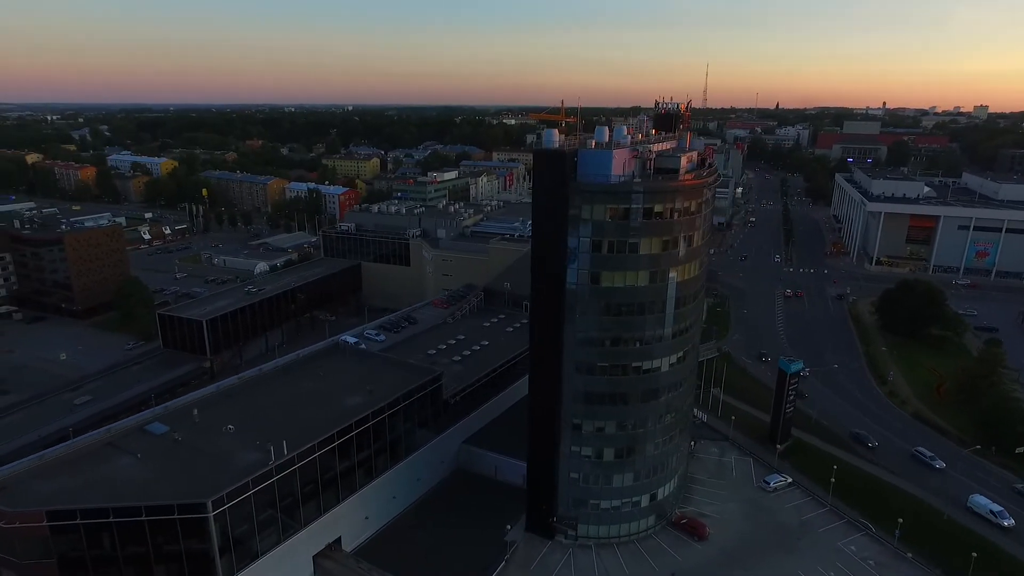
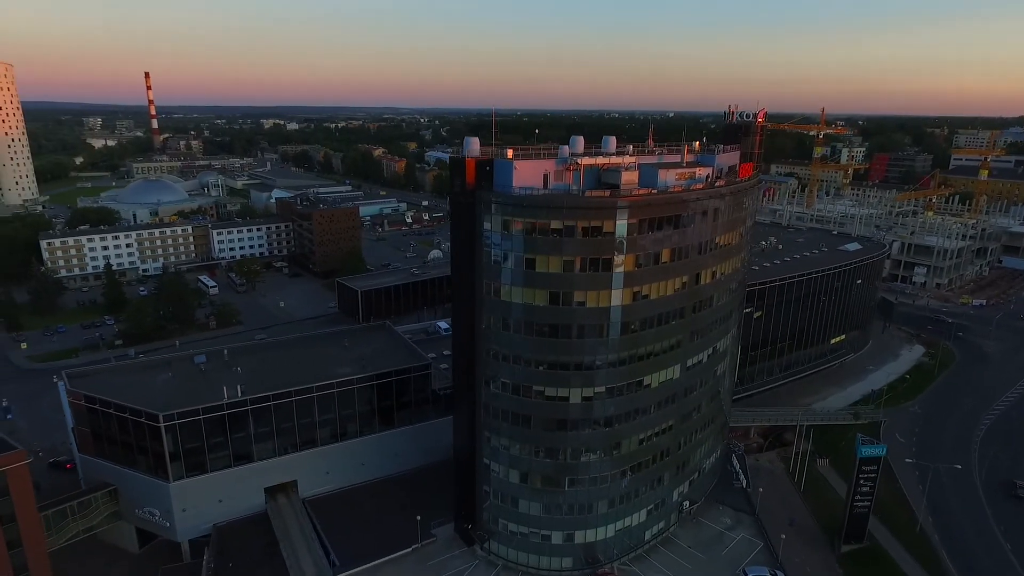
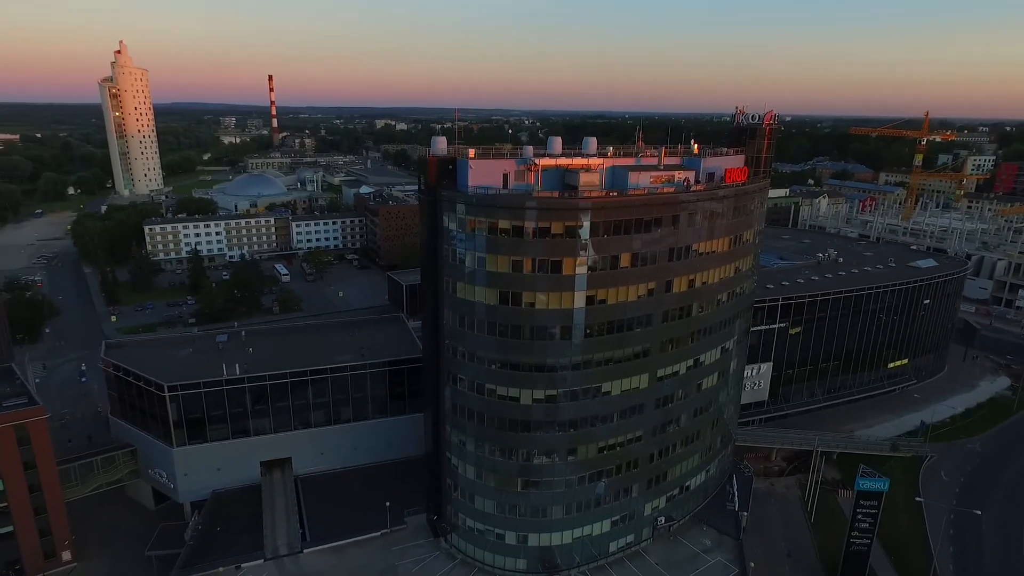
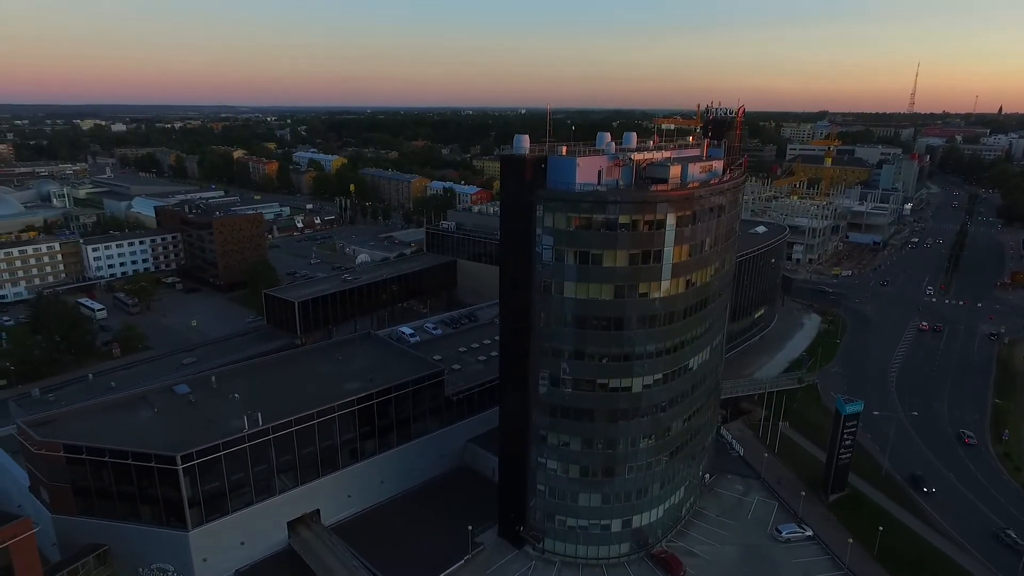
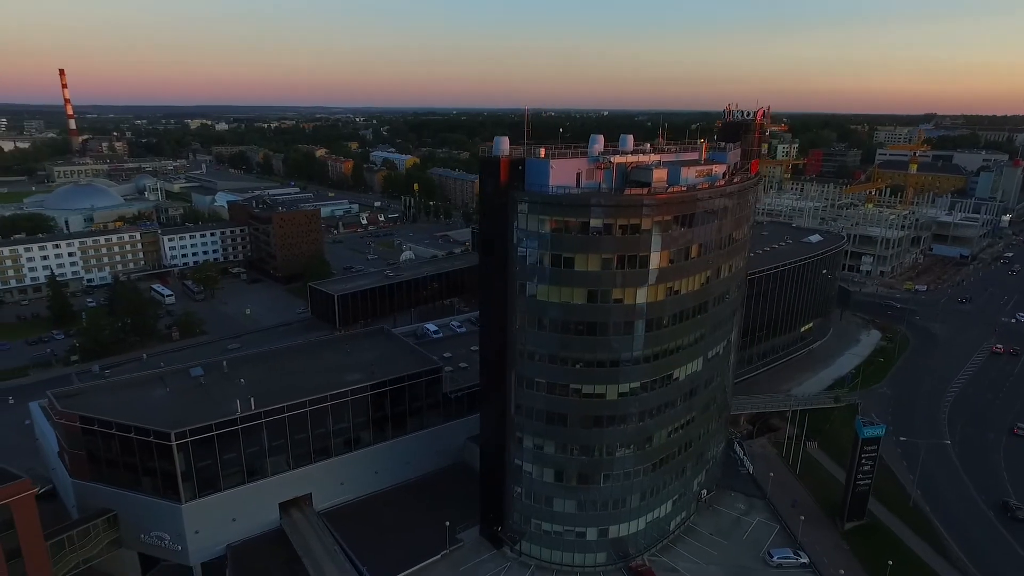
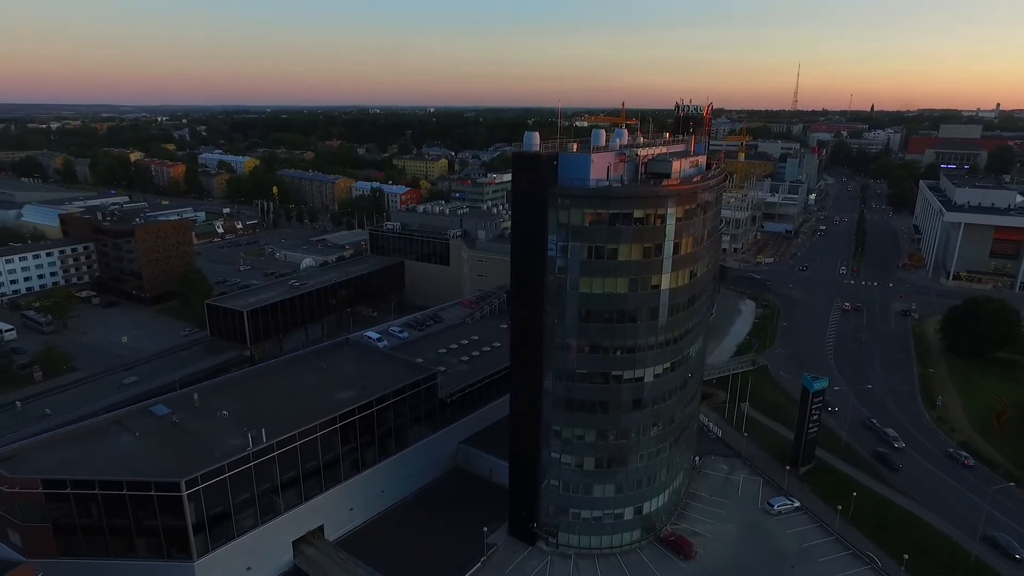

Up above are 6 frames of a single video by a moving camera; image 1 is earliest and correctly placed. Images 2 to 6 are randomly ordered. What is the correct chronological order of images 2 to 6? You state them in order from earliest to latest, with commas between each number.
6, 4, 5, 2, 3
